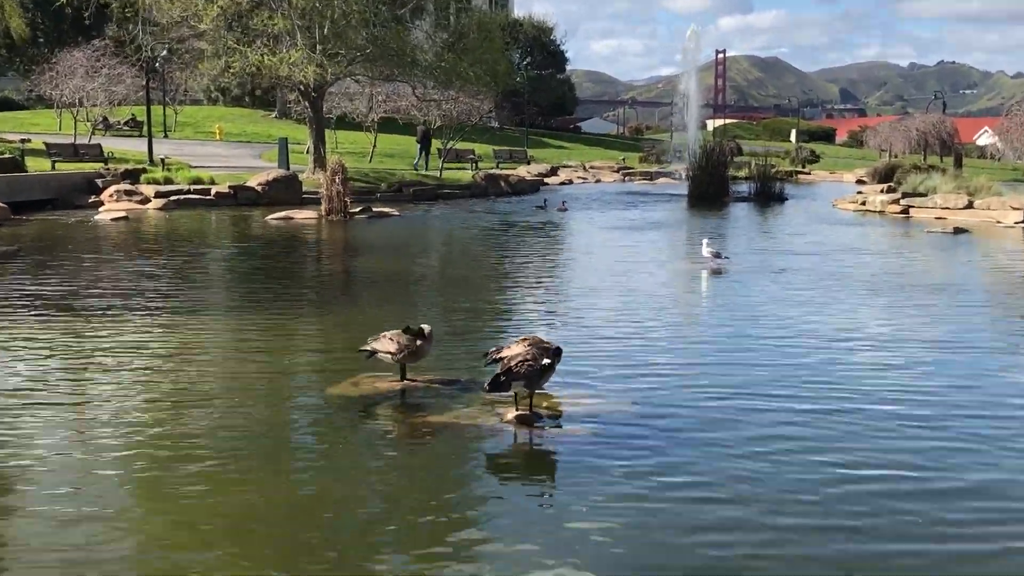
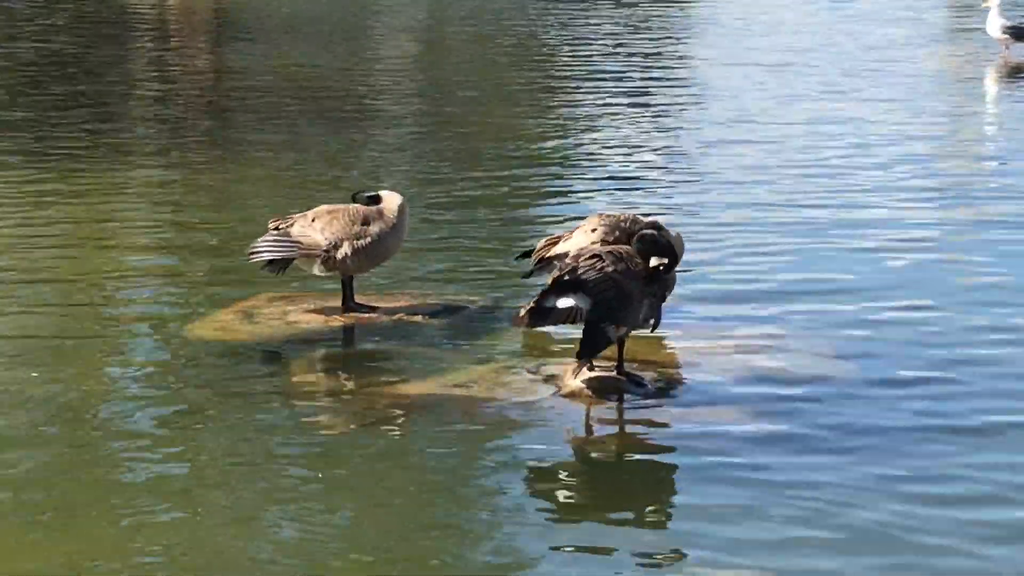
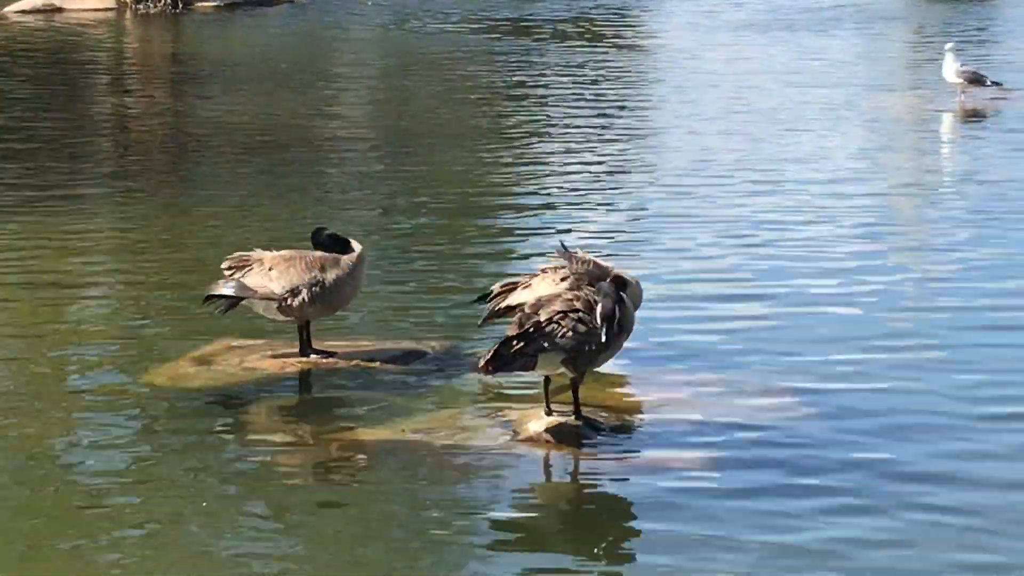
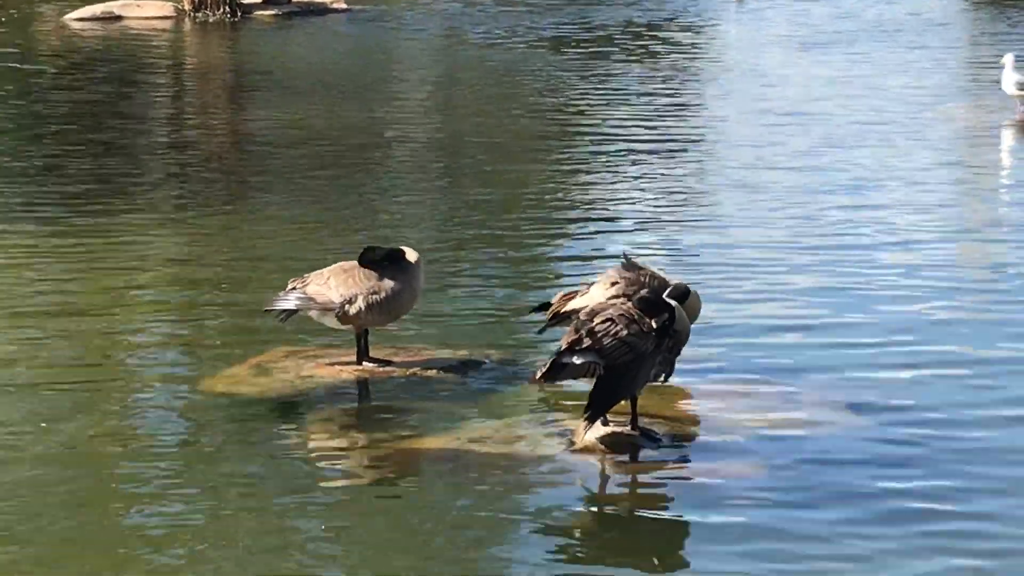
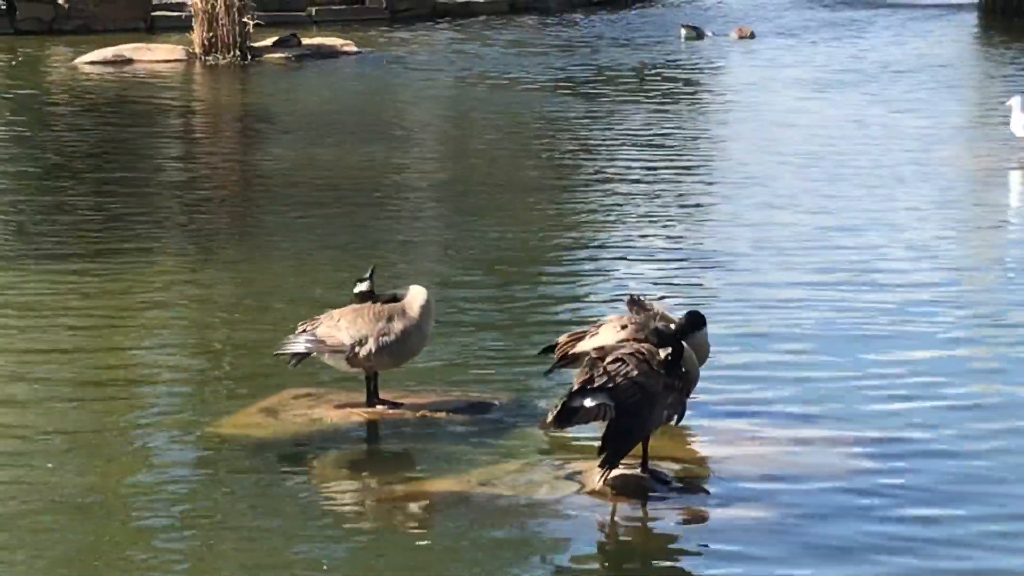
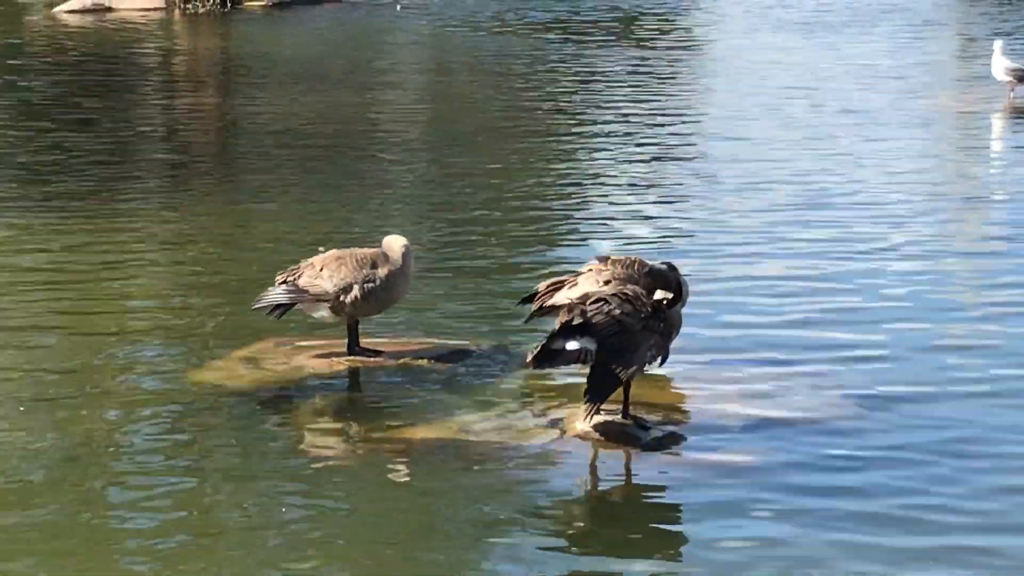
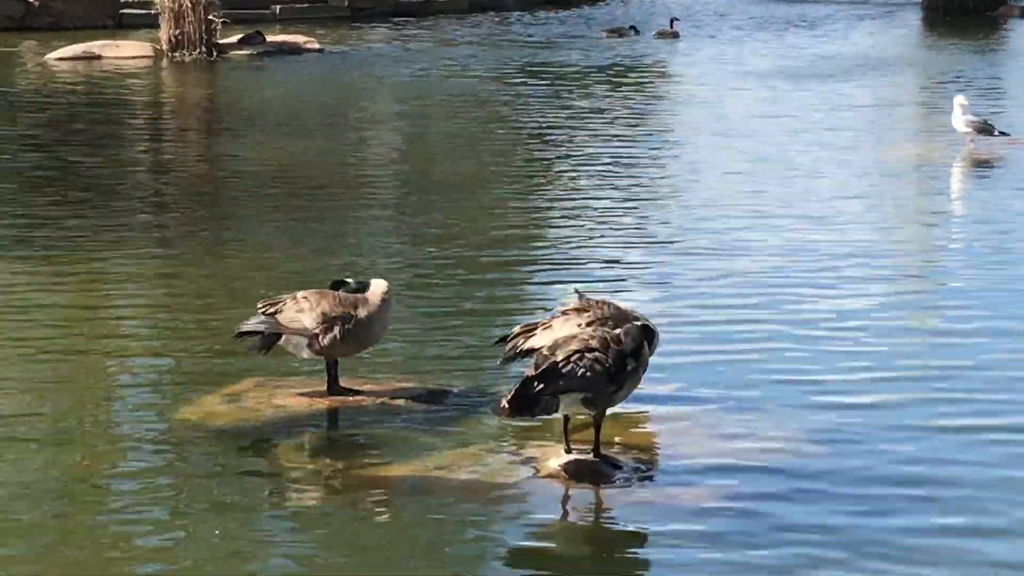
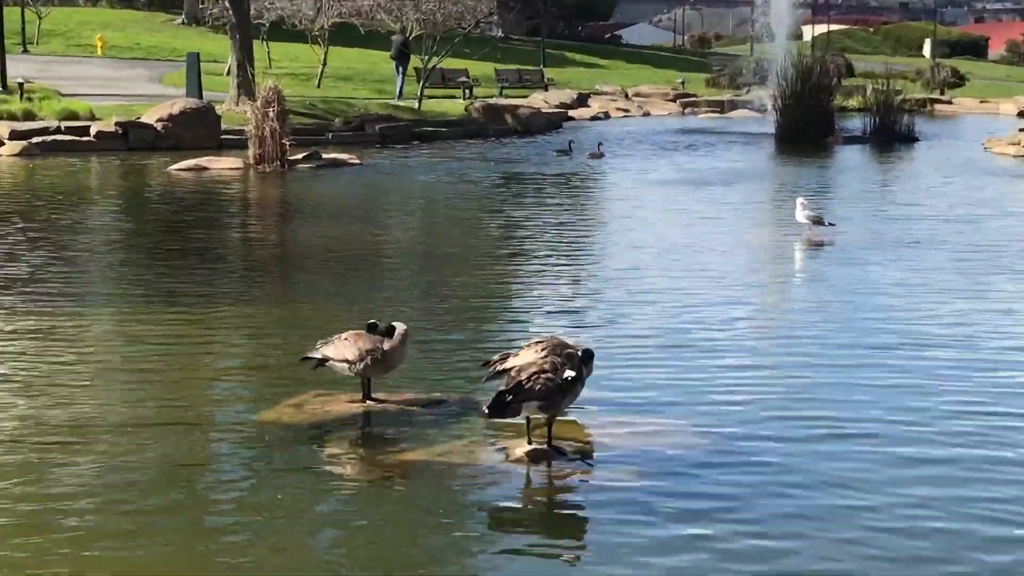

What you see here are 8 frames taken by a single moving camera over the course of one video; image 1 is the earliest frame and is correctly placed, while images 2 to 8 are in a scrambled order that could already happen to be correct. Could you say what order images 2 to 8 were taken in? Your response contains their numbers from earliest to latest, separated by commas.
8, 7, 3, 6, 5, 4, 2
